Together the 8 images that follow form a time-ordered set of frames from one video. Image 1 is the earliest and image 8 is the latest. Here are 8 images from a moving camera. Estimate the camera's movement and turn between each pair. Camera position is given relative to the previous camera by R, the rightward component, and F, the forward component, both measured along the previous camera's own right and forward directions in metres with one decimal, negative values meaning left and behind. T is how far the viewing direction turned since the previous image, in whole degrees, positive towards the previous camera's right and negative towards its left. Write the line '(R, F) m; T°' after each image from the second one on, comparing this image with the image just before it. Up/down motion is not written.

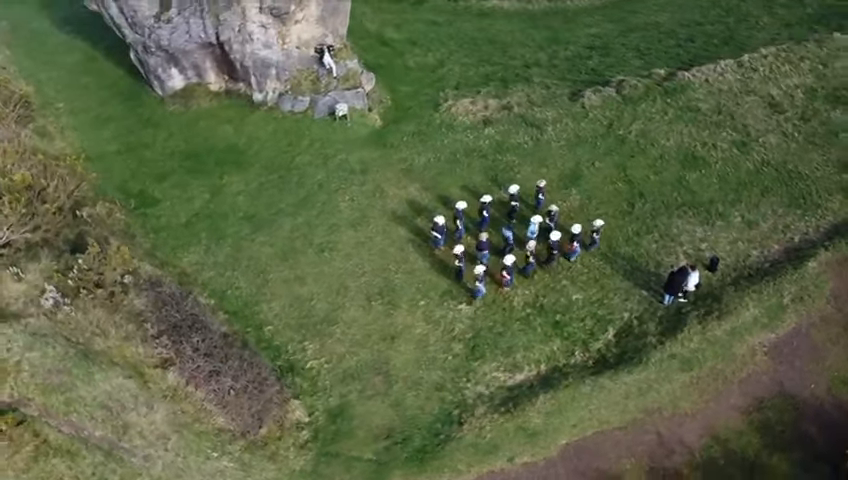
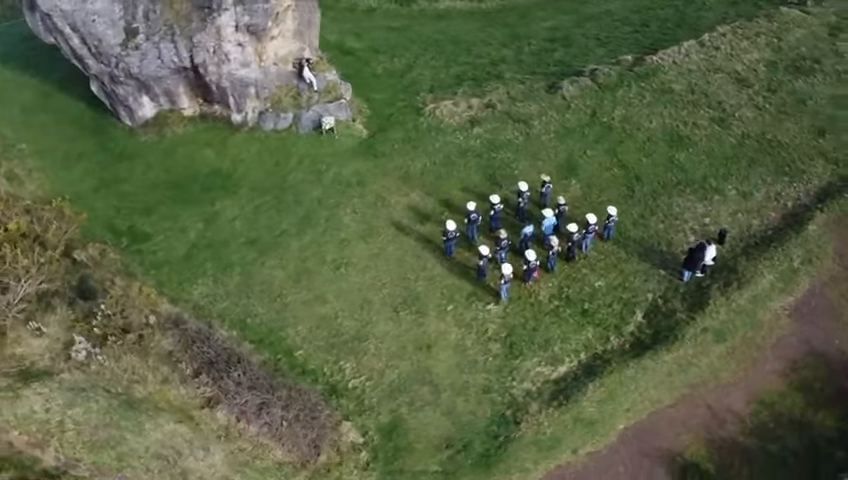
(-2.9, +0.3) m; +6°
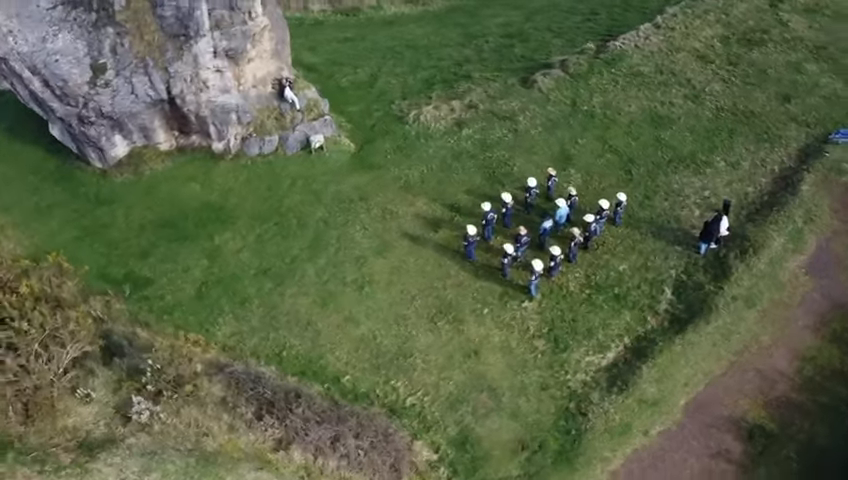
(-3.4, +0.4) m; +6°
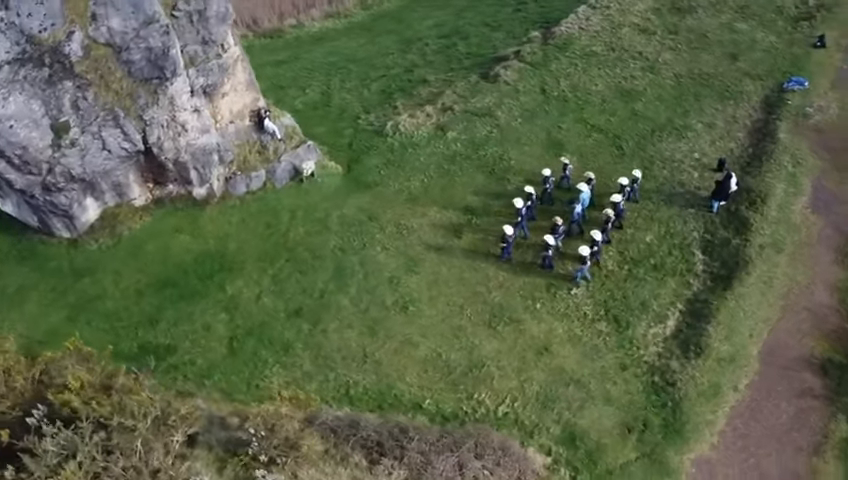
(-5.0, +1.0) m; +9°
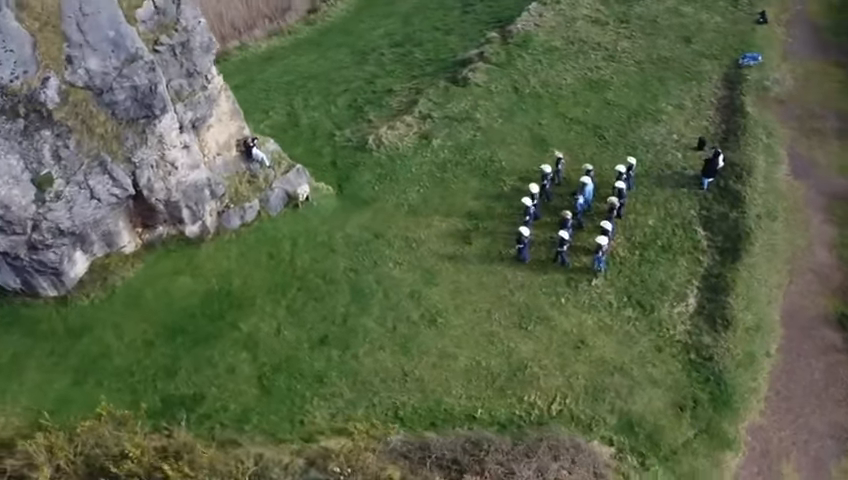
(-3.2, +0.3) m; +7°
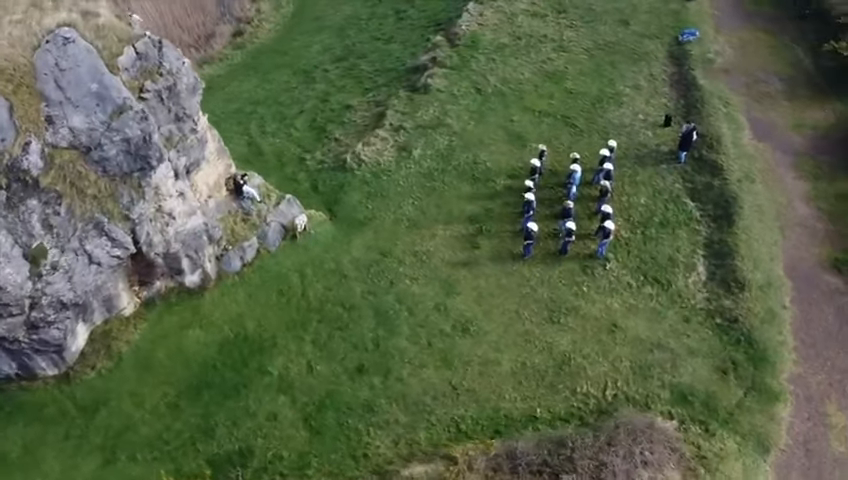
(-3.8, +0.3) m; +8°
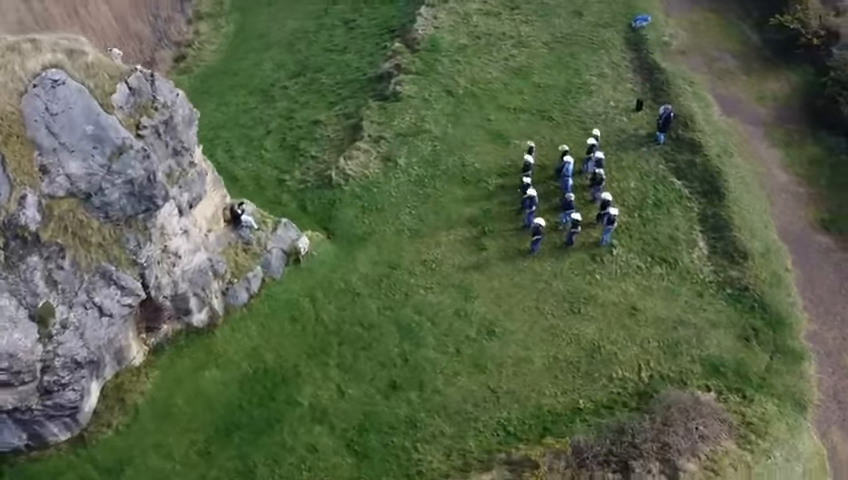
(-3.0, +0.3) m; +6°
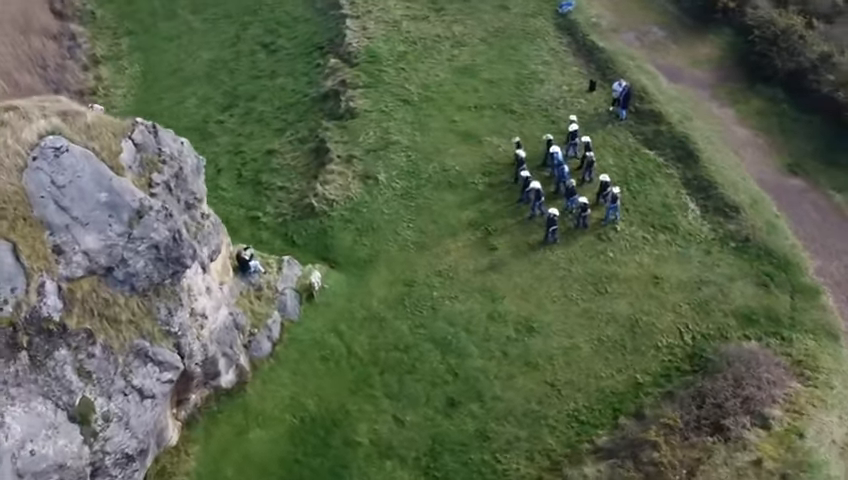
(-4.7, +0.9) m; +10°
